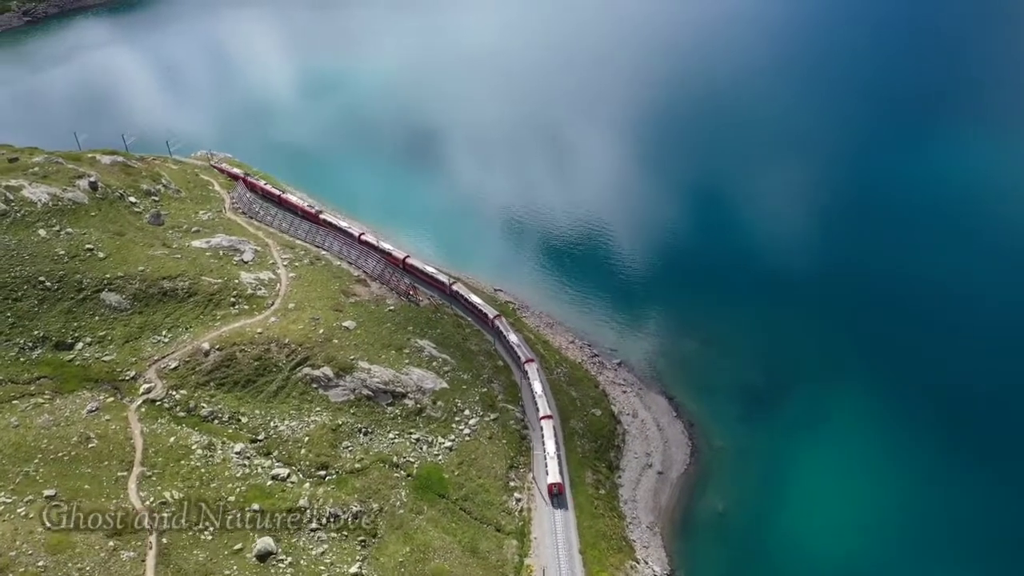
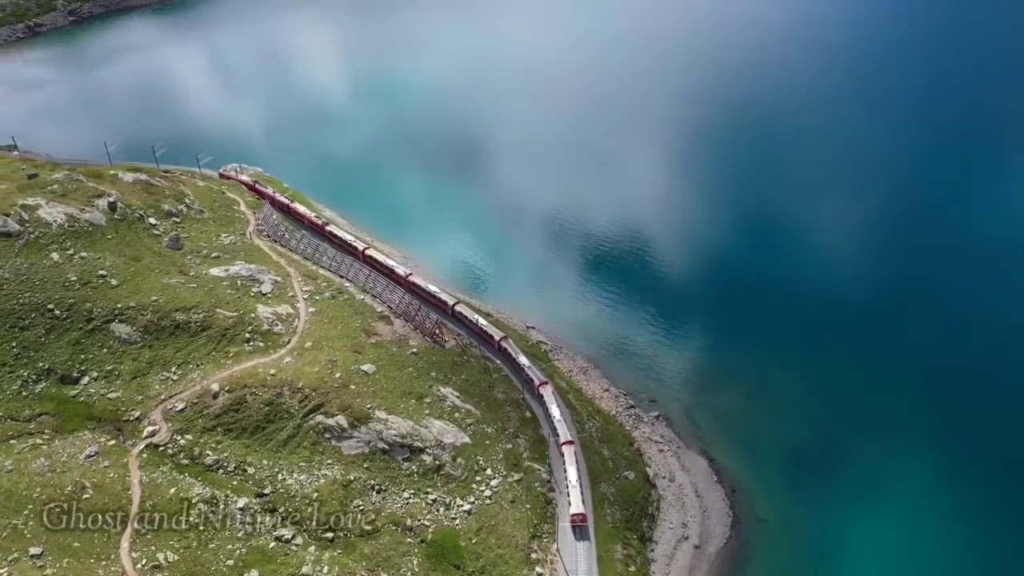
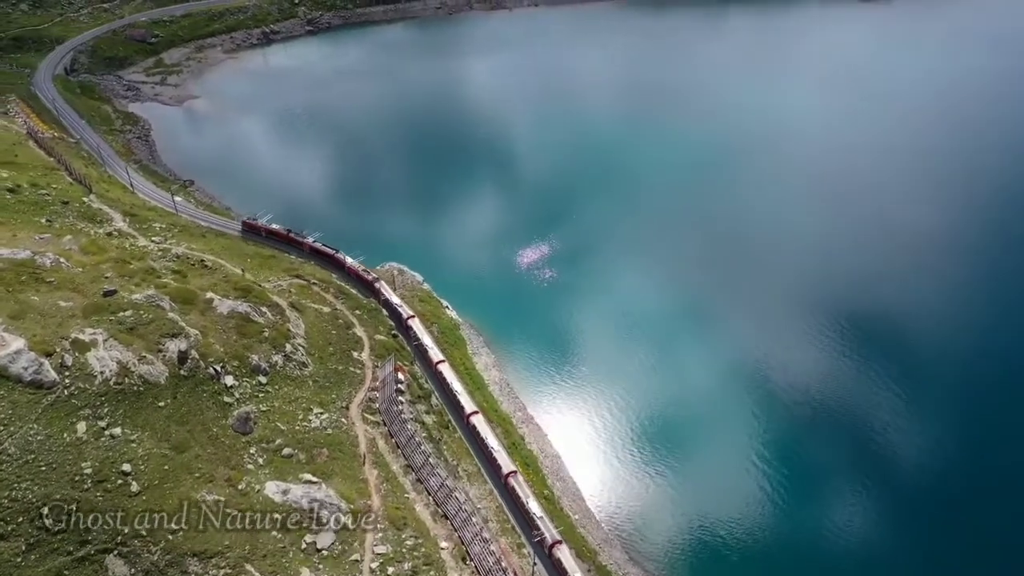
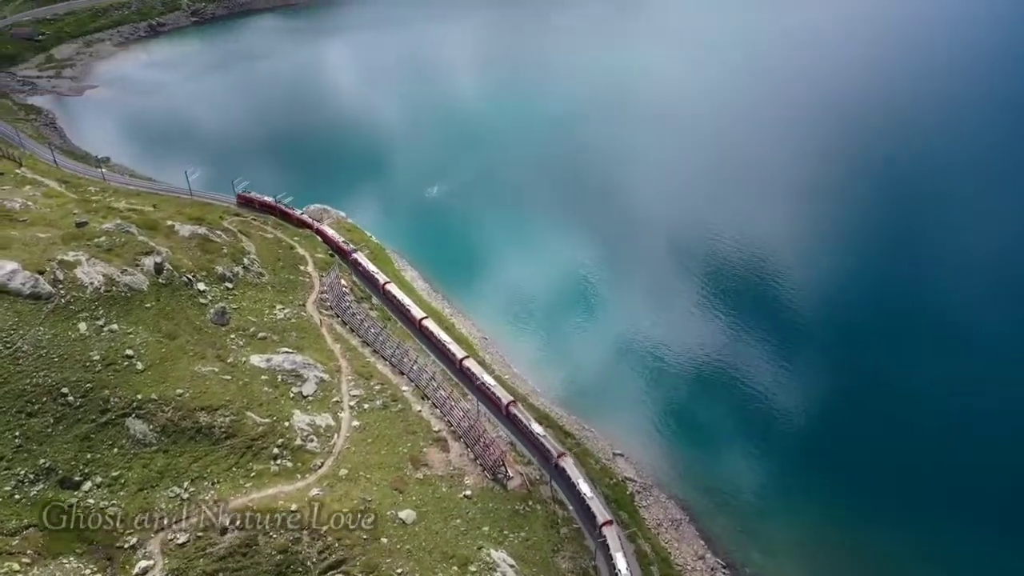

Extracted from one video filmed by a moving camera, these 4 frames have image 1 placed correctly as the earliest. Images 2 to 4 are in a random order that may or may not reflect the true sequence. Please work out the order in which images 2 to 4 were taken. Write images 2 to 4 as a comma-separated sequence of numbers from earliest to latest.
2, 4, 3
